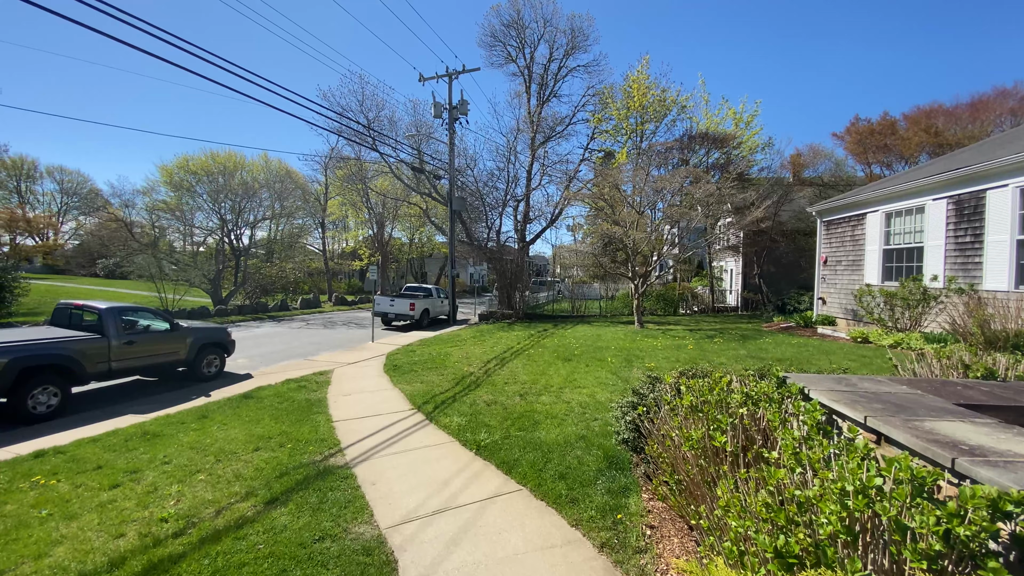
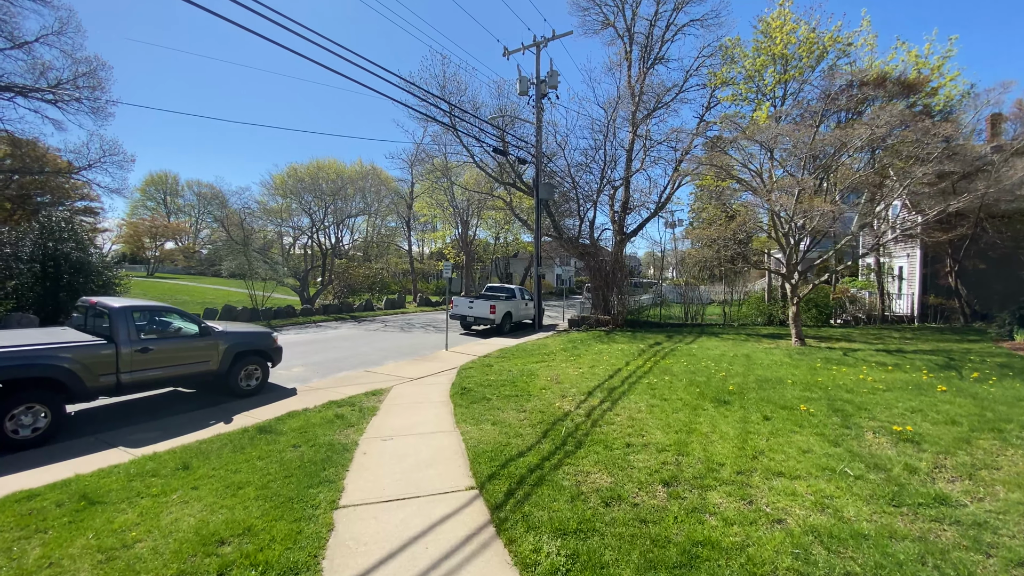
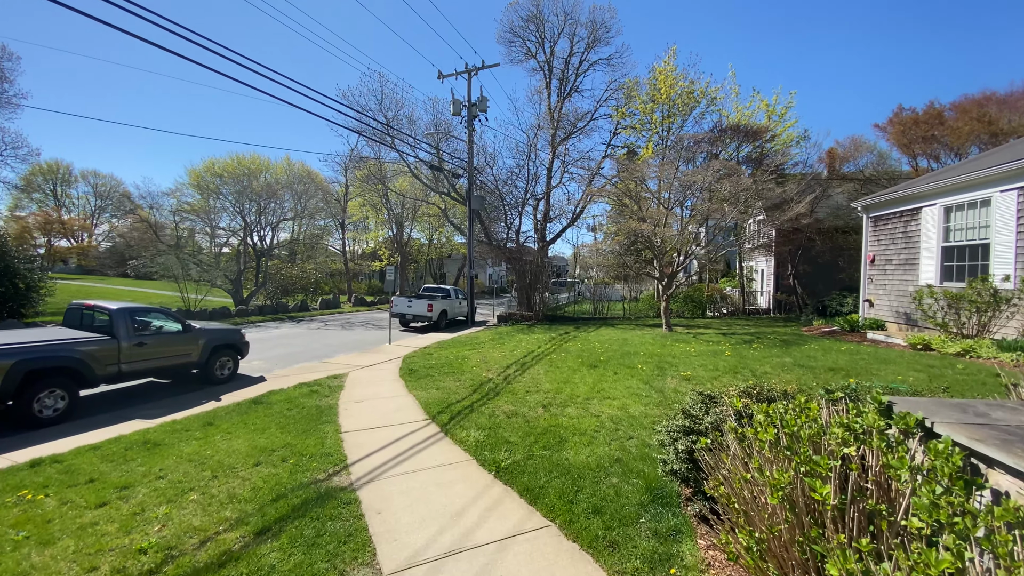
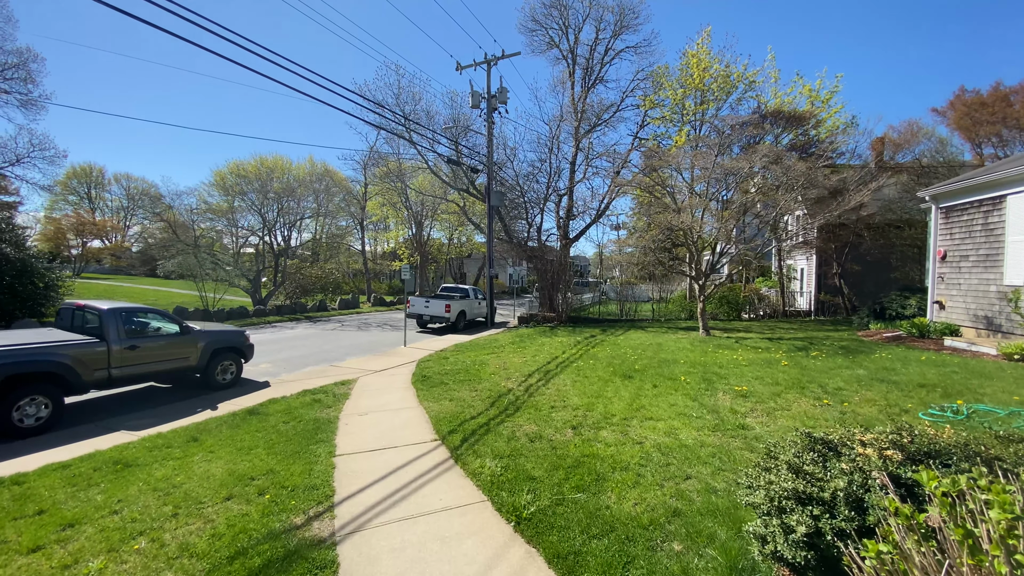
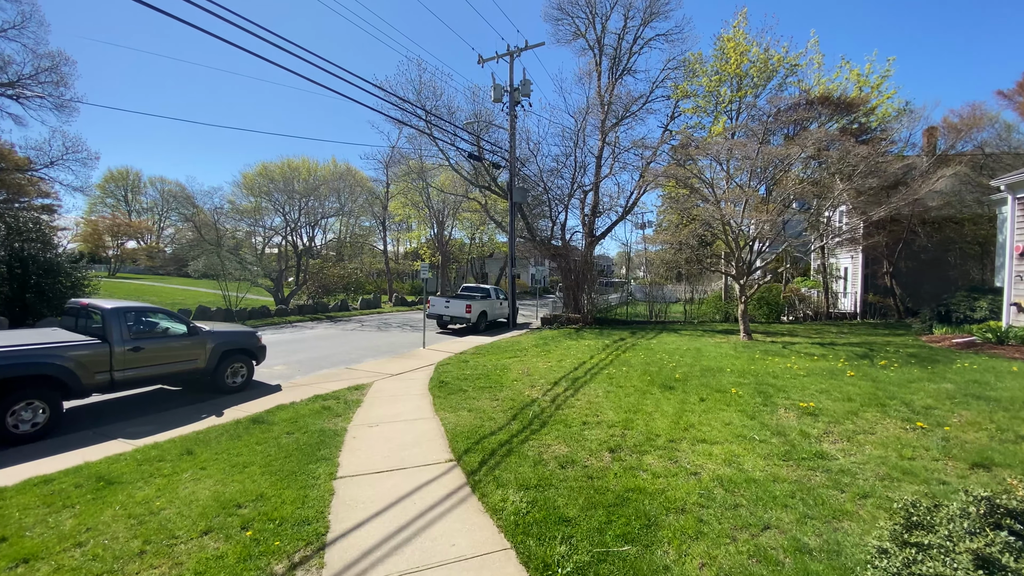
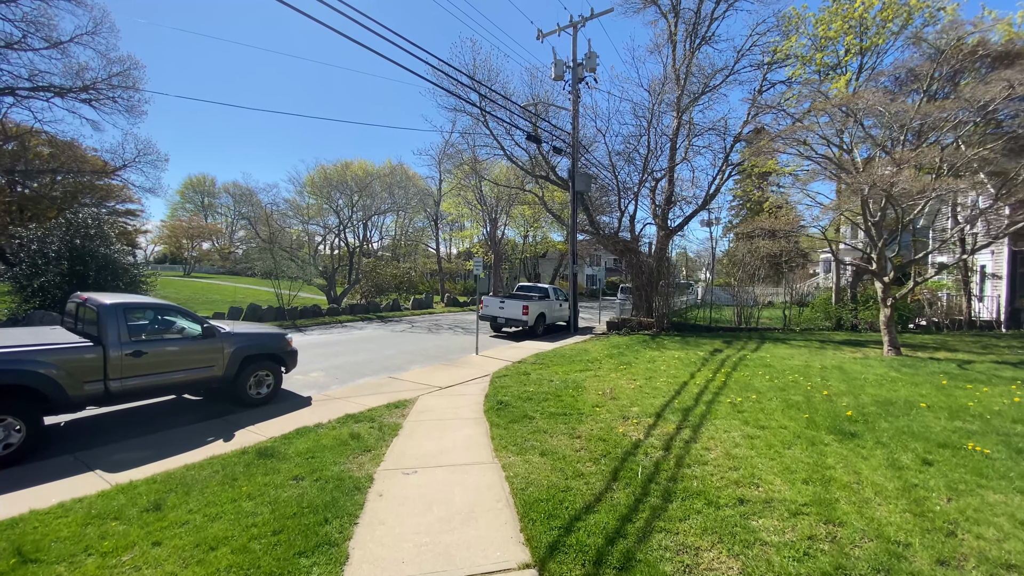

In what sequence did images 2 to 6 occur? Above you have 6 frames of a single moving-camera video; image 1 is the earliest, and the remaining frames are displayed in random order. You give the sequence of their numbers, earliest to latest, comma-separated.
3, 4, 5, 2, 6
